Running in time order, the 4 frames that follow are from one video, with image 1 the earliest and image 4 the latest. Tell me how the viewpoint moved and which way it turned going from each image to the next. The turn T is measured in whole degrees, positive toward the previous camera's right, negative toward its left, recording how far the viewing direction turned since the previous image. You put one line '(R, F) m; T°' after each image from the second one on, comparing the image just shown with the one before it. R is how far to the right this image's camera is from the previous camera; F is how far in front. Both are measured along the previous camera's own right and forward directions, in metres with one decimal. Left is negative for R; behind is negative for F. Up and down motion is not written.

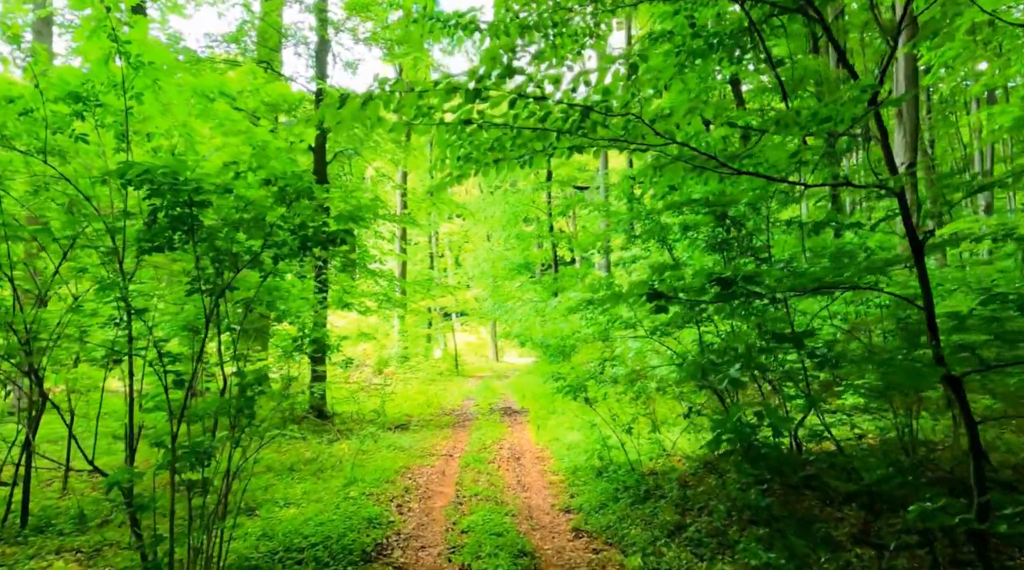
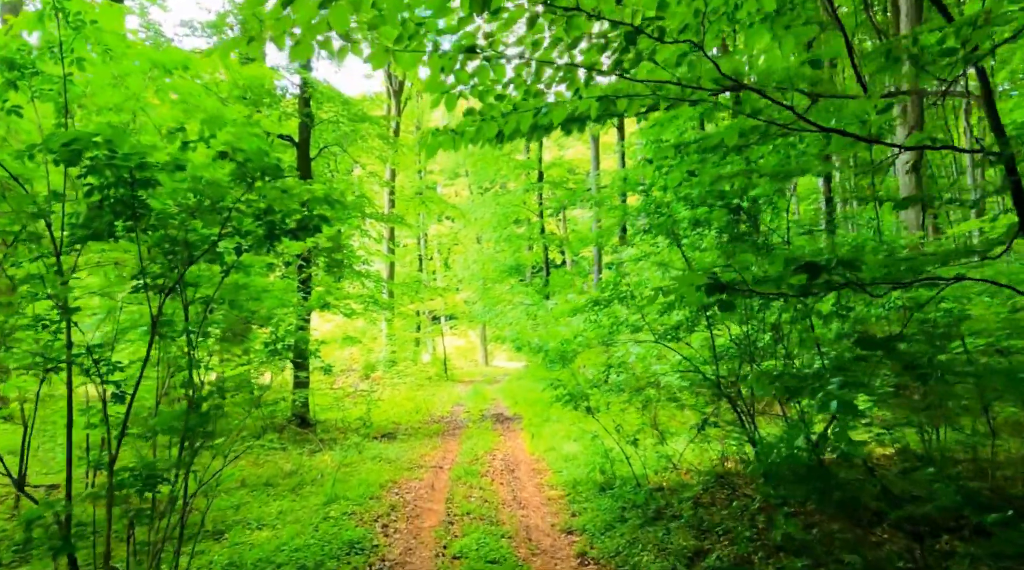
(-0.1, +0.8) m; +1°
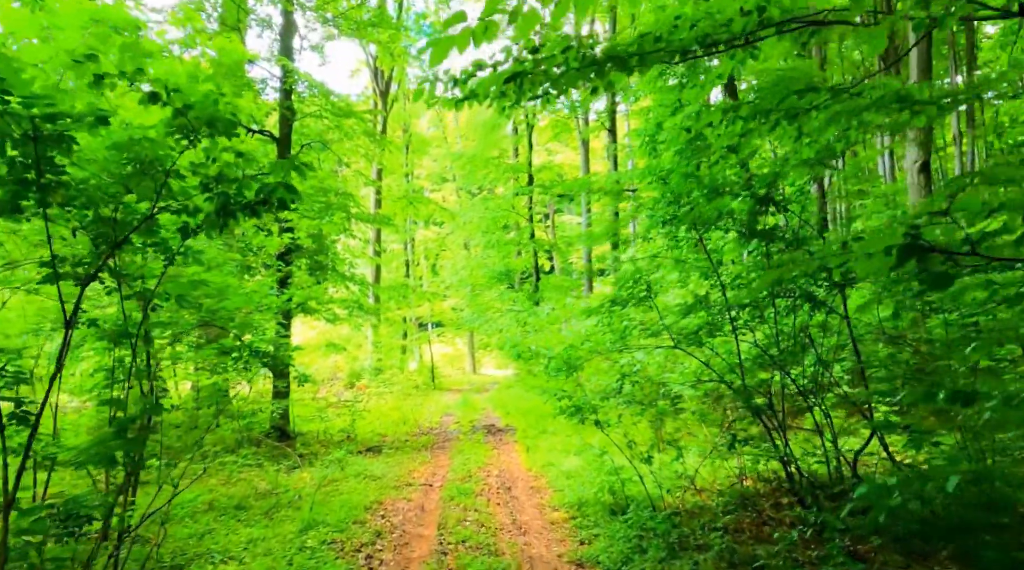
(-0.1, +0.9) m; +1°
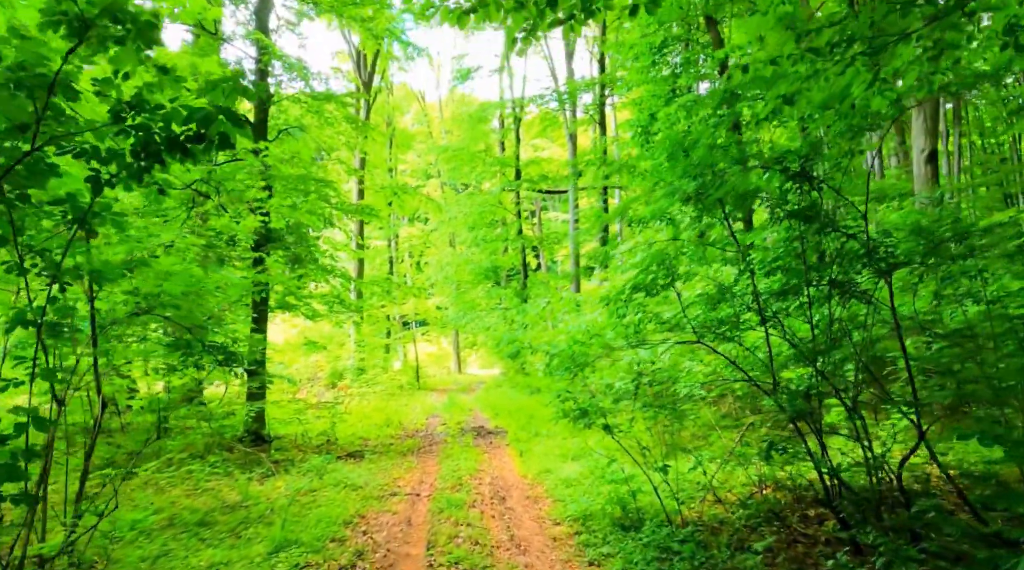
(-0.1, +0.9) m; +1°
